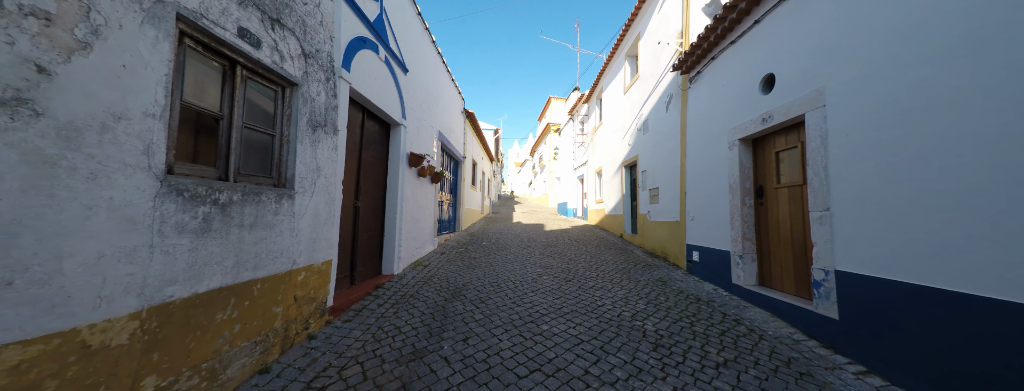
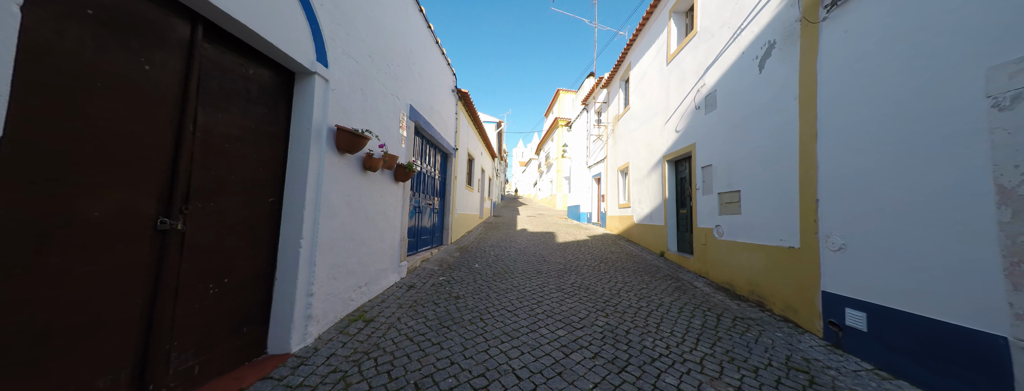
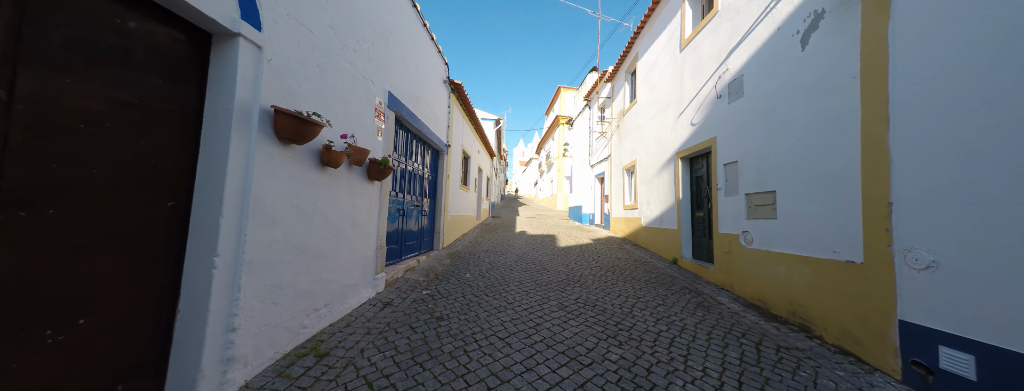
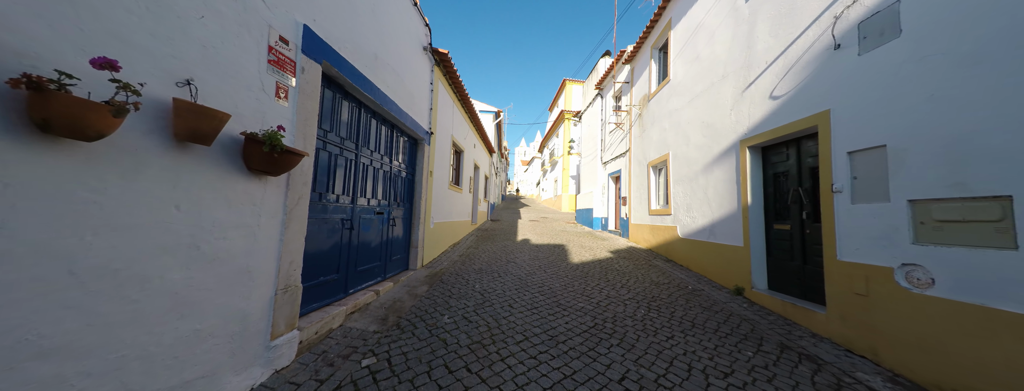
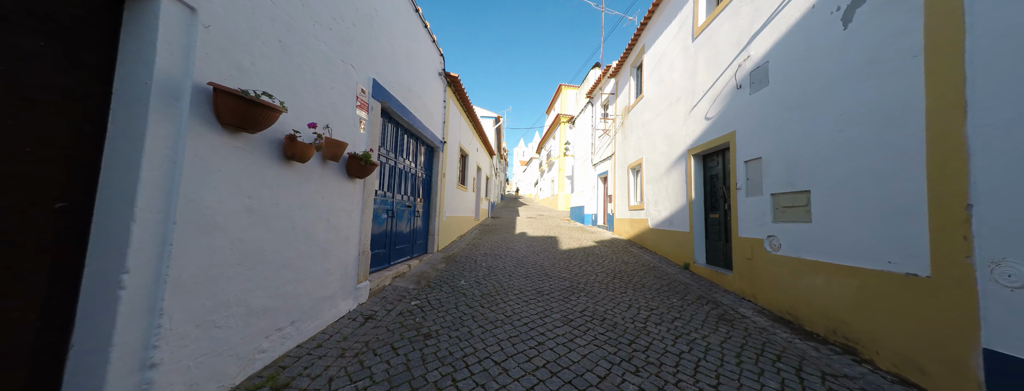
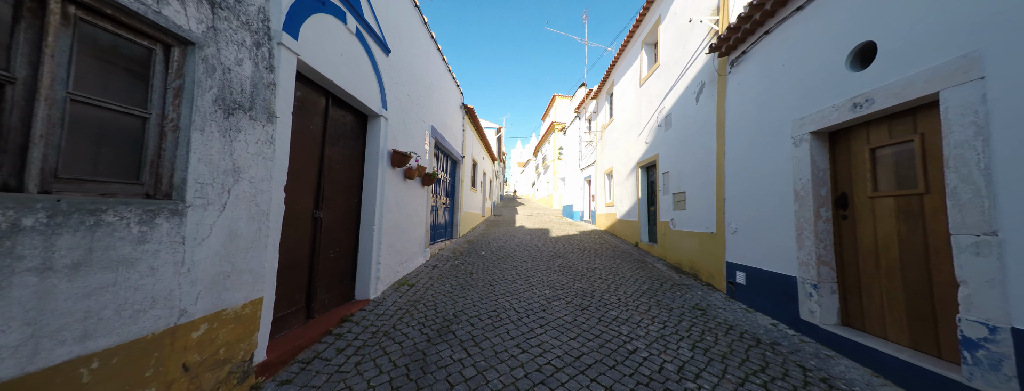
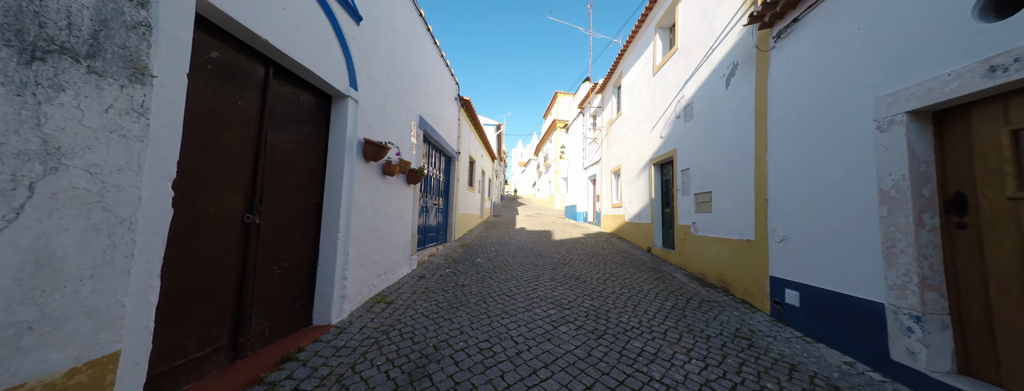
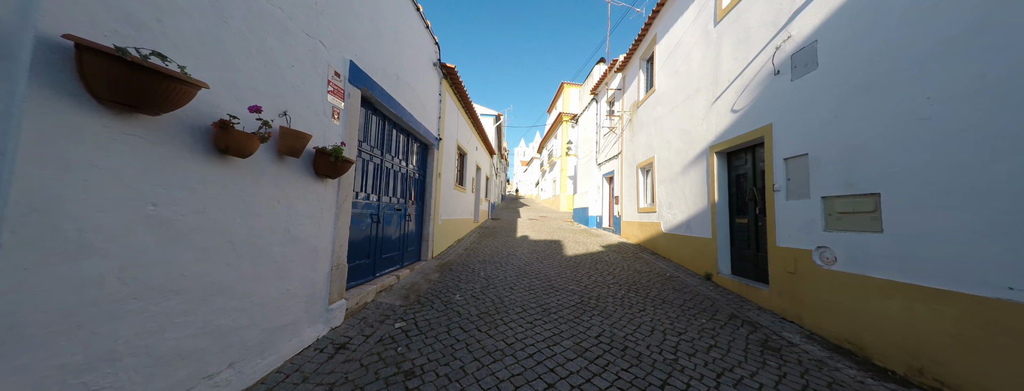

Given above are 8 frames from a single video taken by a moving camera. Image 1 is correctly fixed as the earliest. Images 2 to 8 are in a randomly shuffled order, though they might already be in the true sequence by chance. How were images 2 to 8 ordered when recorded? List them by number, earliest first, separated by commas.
6, 7, 2, 3, 5, 8, 4
